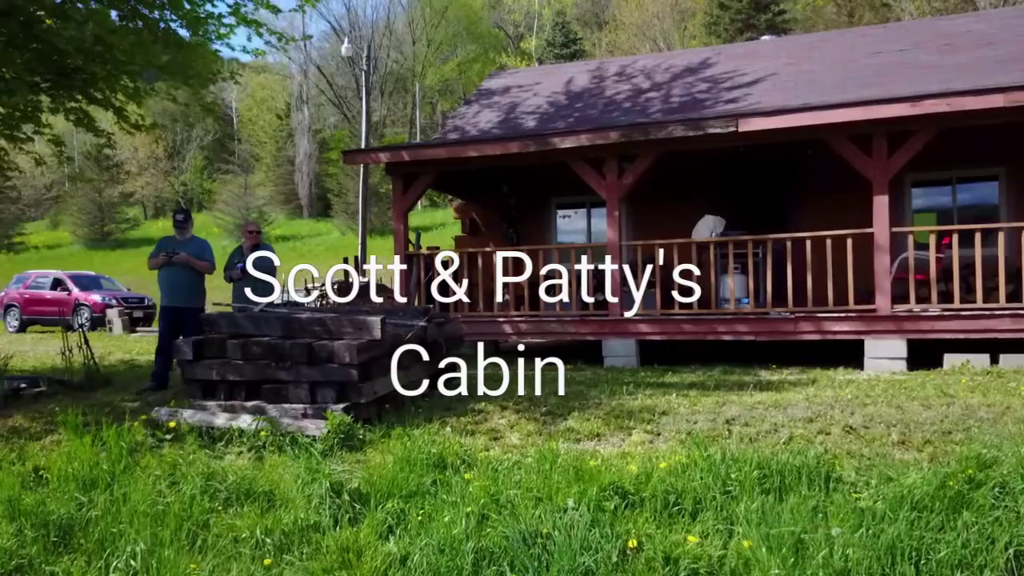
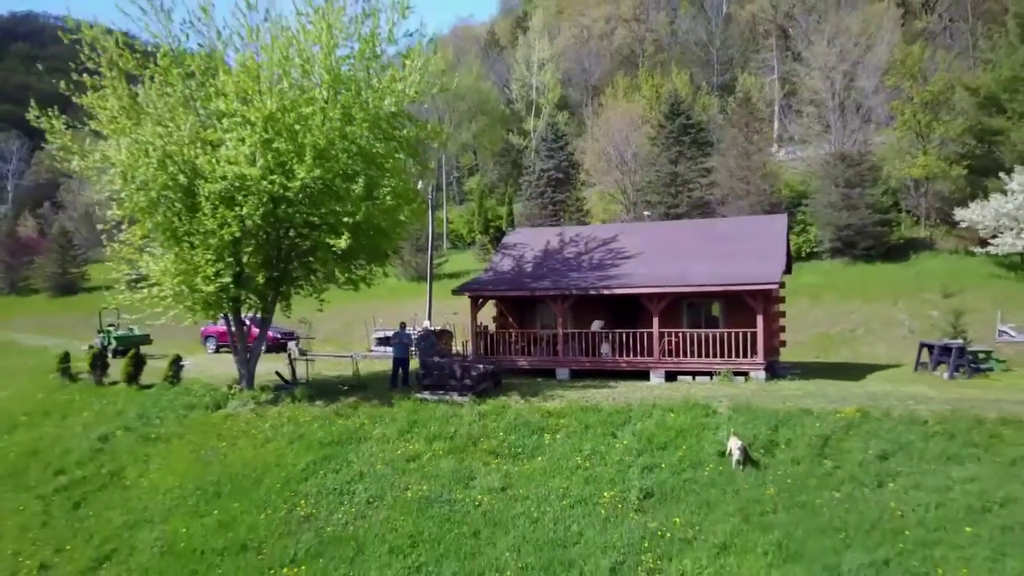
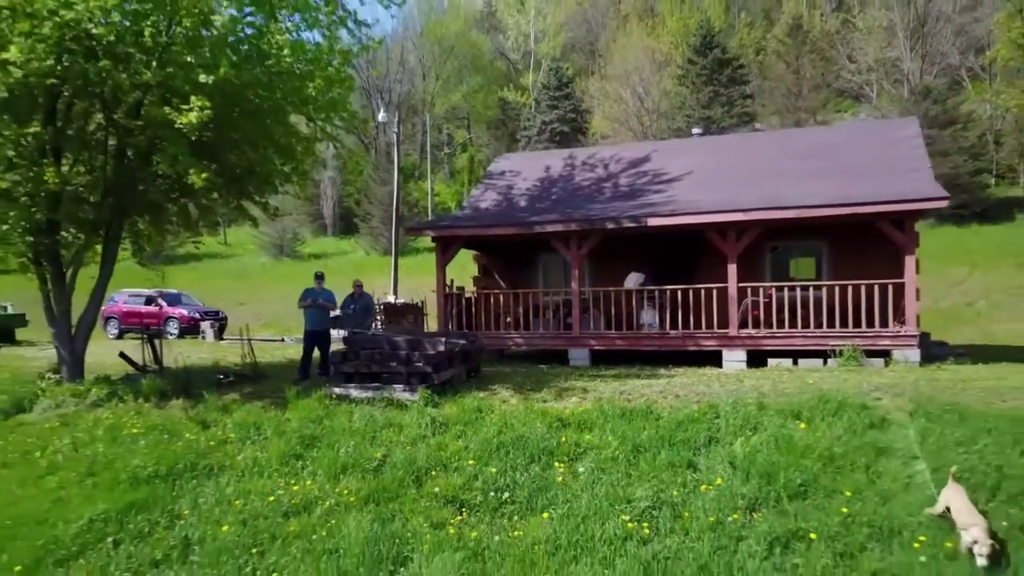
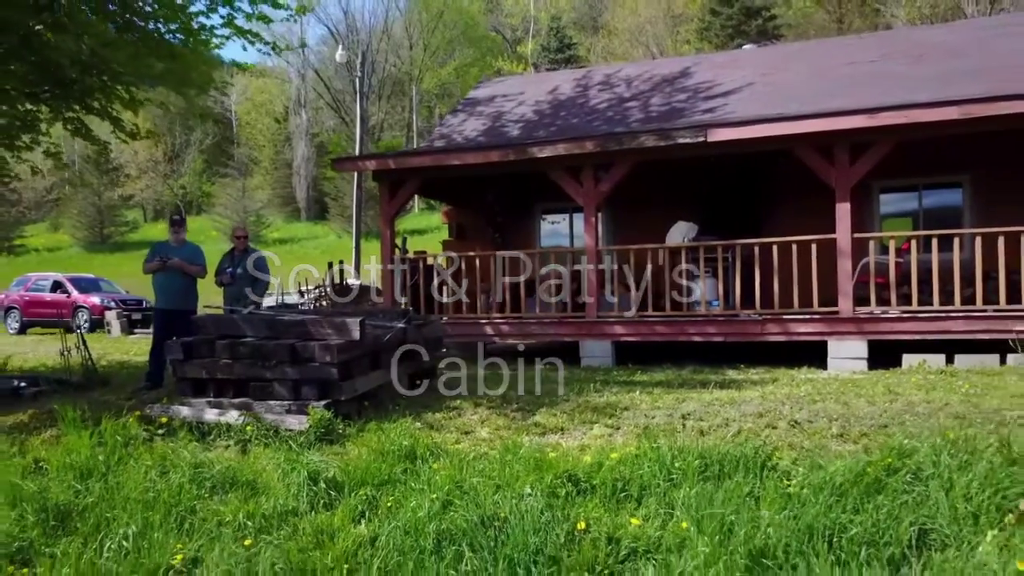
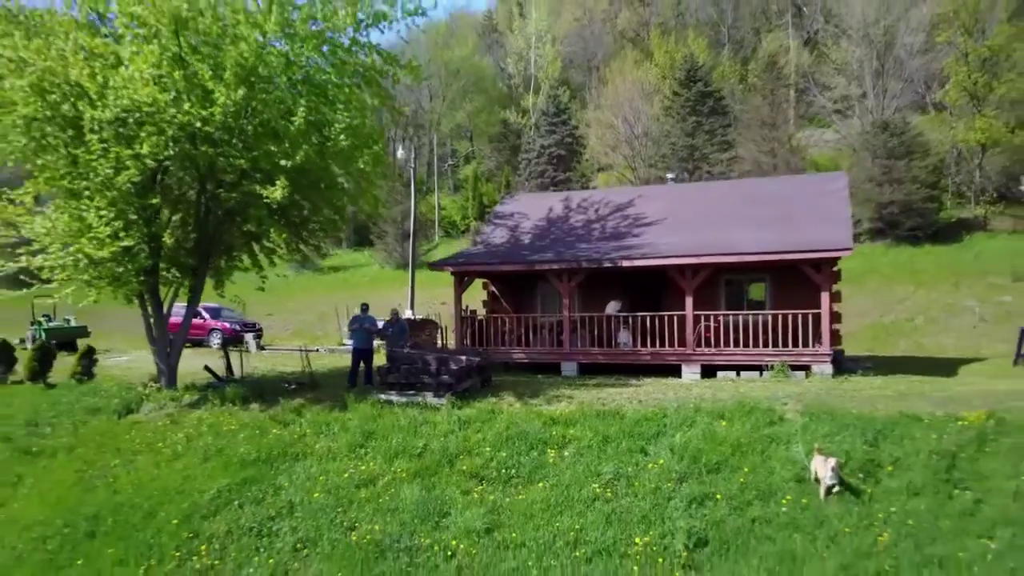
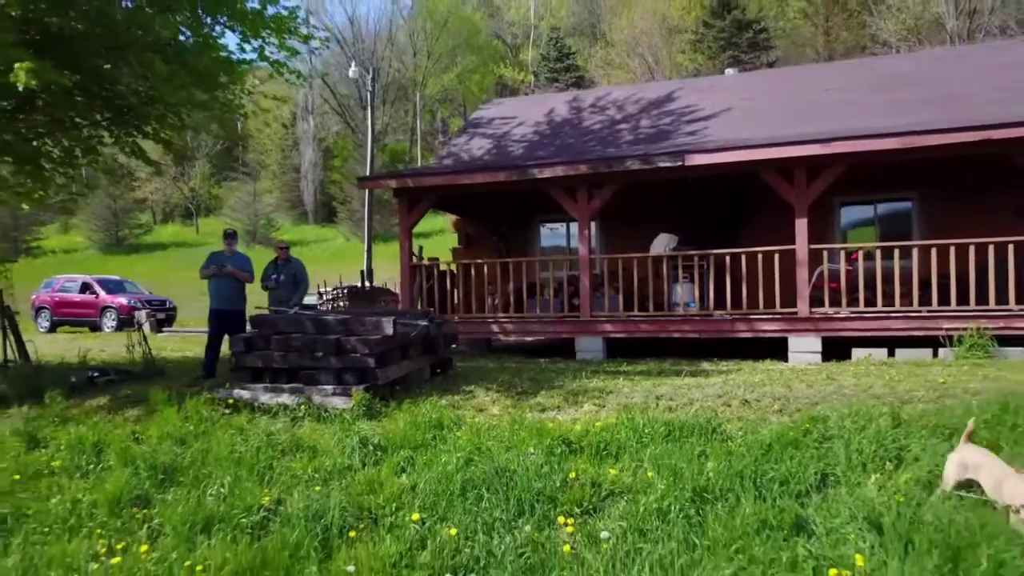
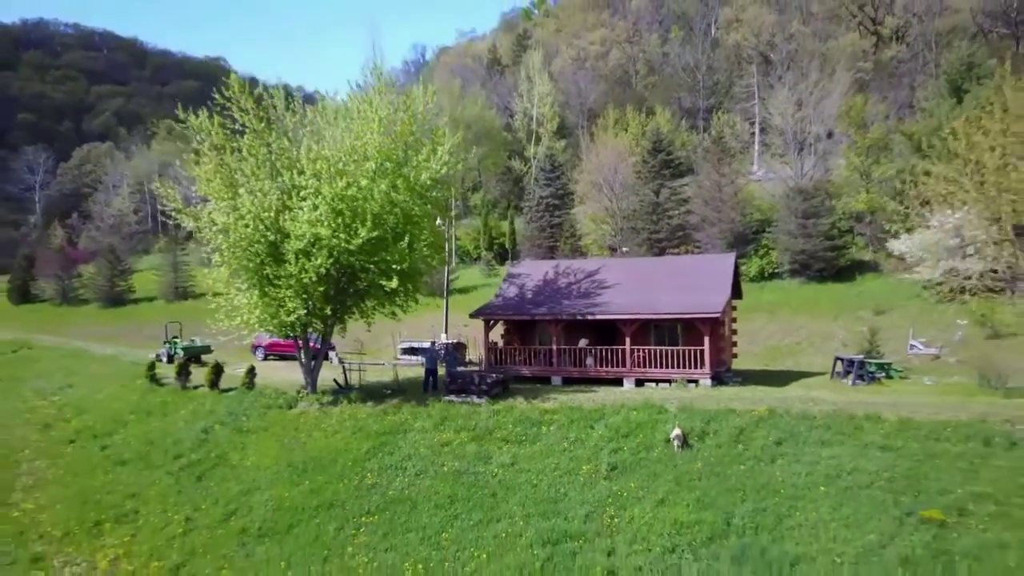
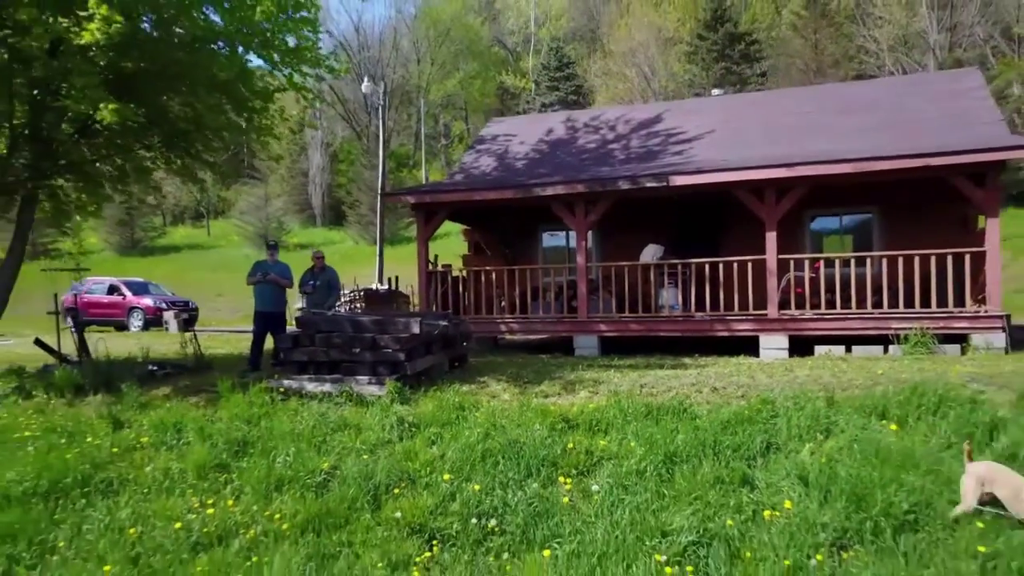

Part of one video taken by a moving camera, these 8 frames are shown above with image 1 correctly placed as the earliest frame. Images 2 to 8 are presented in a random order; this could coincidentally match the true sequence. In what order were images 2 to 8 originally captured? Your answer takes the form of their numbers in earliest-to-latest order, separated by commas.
4, 6, 8, 3, 5, 2, 7
